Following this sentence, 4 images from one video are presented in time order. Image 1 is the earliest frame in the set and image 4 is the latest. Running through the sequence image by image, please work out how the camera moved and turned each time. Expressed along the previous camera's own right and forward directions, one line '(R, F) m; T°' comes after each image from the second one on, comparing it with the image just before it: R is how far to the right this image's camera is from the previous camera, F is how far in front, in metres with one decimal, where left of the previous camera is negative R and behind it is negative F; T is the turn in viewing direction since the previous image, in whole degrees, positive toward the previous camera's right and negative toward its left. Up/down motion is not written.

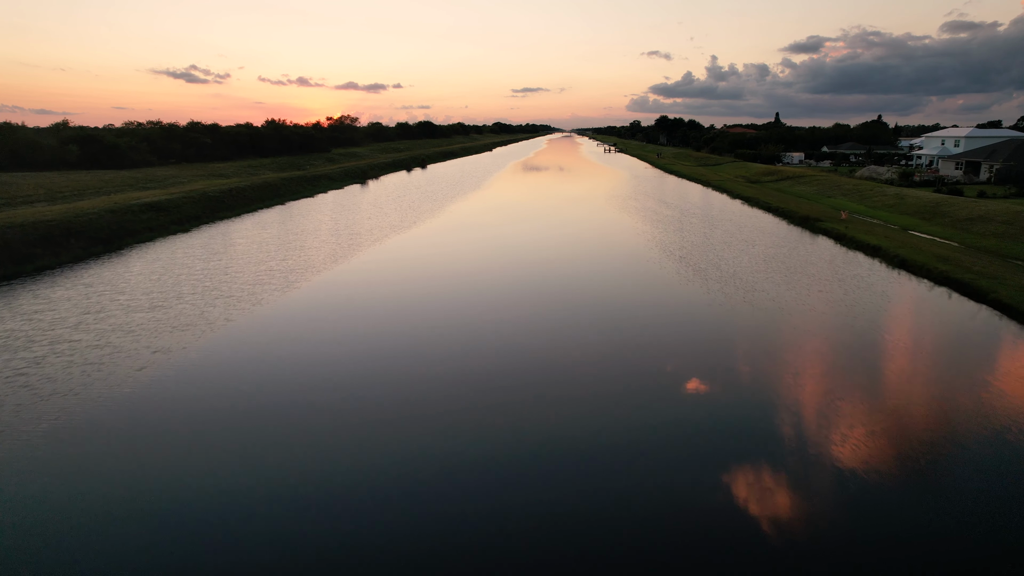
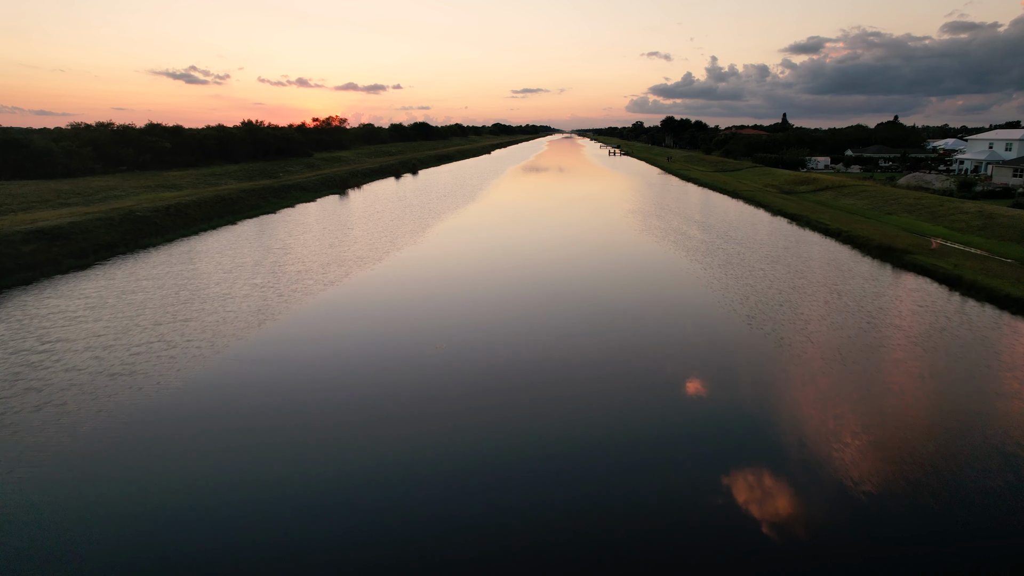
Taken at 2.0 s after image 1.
(0.0, +1.0) m; 0°
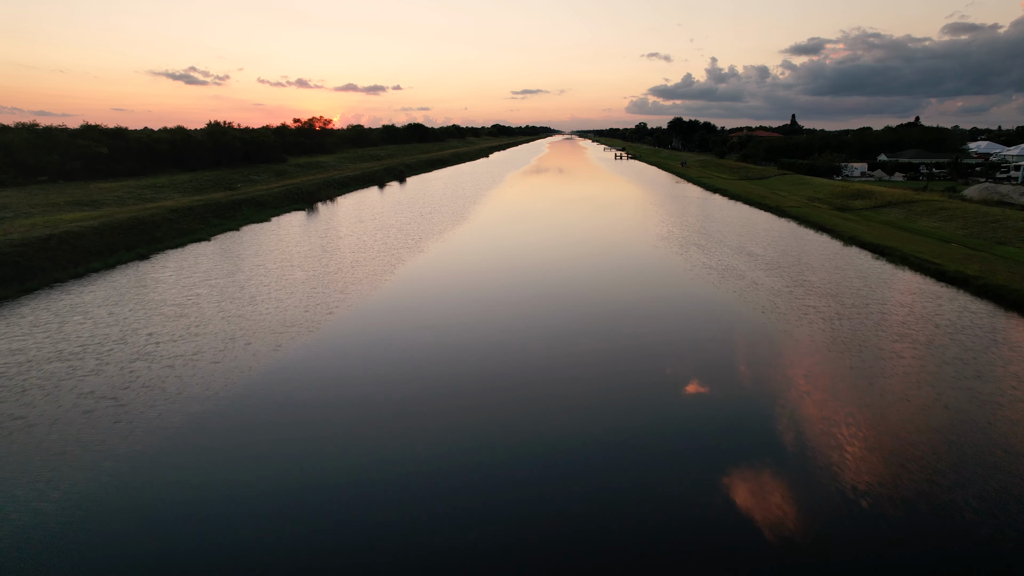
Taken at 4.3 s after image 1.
(0.0, +1.2) m; 0°
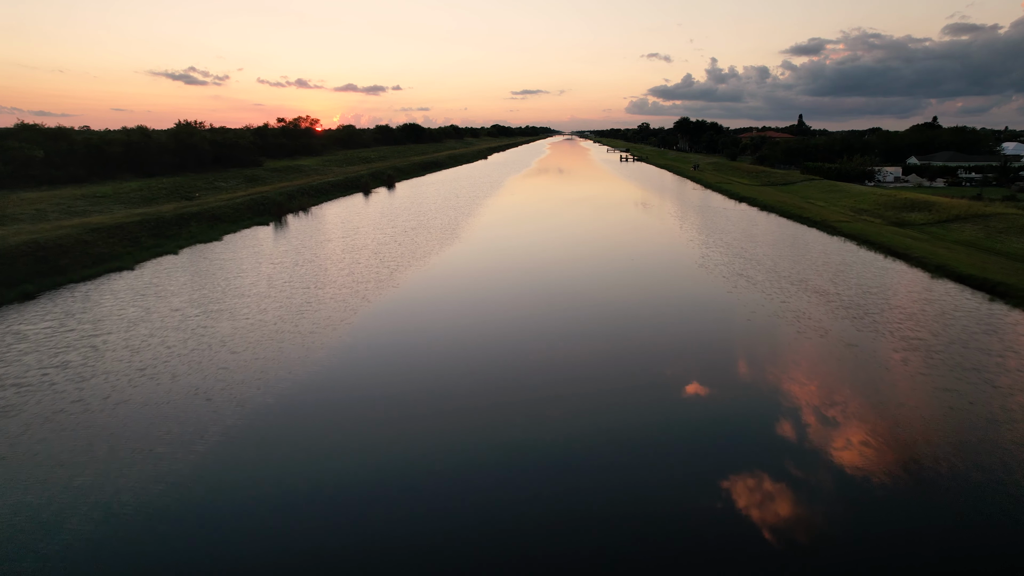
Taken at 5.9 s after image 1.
(0.0, +0.9) m; 0°
